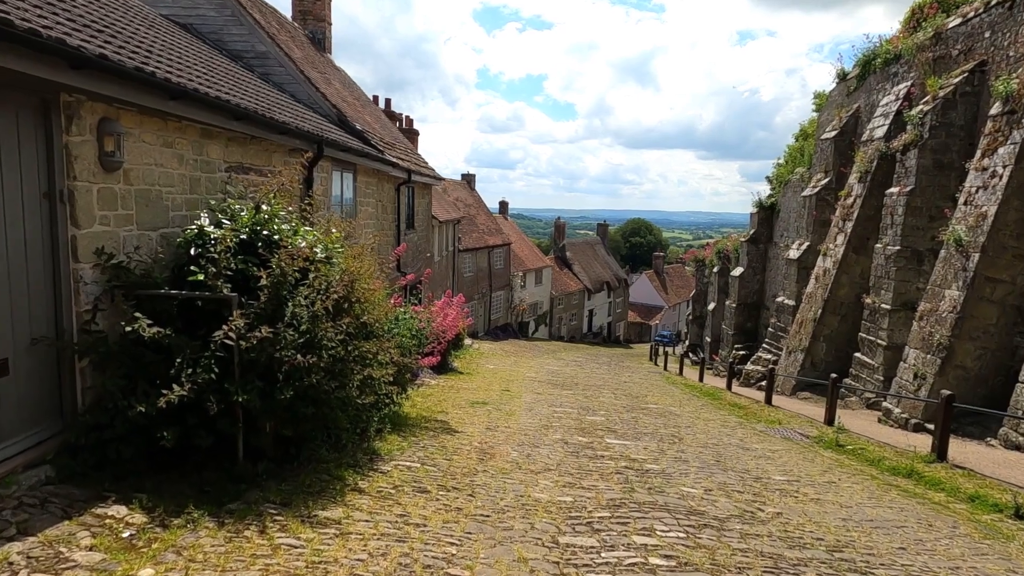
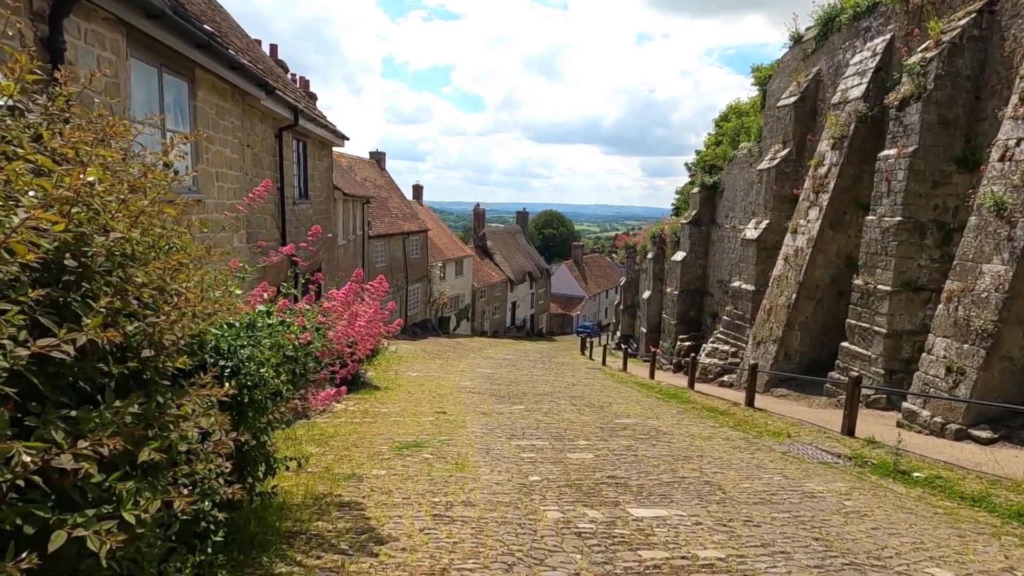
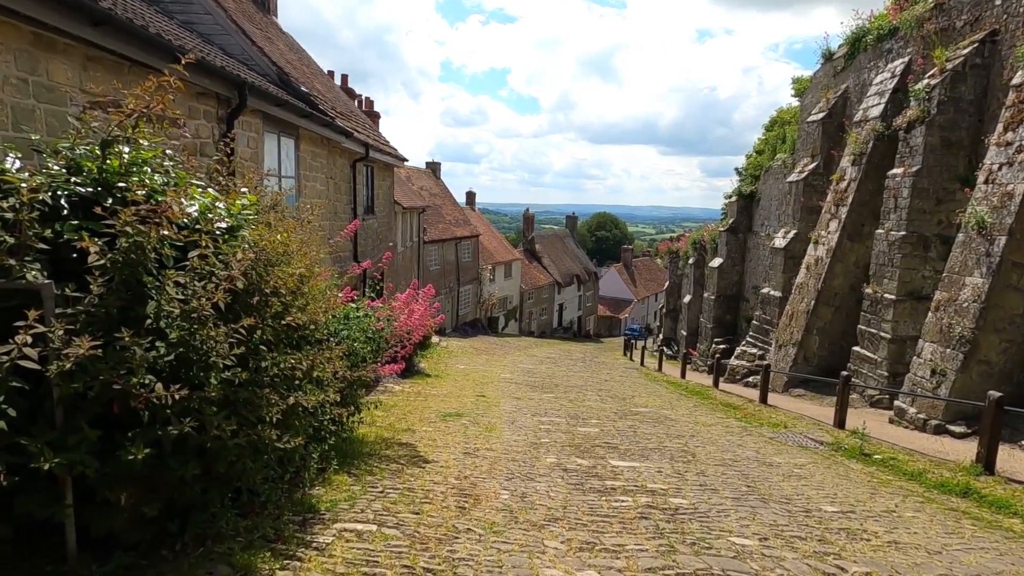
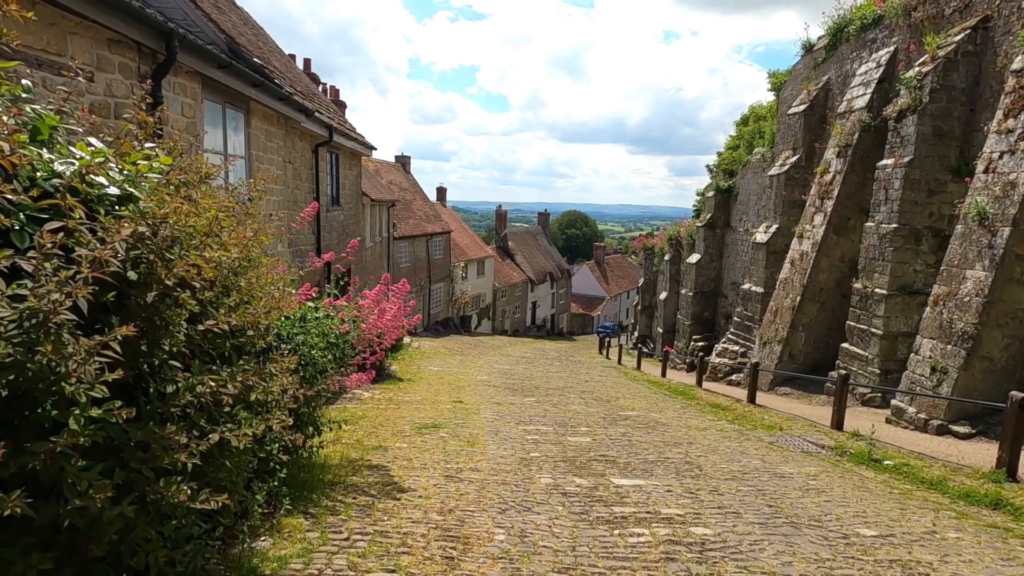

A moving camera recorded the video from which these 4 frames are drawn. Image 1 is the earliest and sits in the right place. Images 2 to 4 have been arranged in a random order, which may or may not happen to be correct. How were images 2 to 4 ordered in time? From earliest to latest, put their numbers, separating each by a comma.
3, 4, 2
